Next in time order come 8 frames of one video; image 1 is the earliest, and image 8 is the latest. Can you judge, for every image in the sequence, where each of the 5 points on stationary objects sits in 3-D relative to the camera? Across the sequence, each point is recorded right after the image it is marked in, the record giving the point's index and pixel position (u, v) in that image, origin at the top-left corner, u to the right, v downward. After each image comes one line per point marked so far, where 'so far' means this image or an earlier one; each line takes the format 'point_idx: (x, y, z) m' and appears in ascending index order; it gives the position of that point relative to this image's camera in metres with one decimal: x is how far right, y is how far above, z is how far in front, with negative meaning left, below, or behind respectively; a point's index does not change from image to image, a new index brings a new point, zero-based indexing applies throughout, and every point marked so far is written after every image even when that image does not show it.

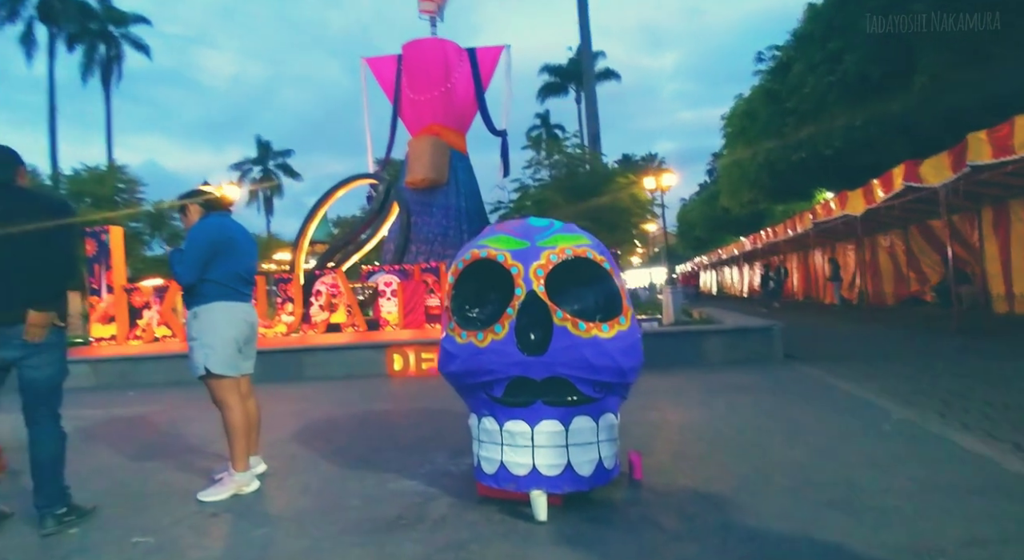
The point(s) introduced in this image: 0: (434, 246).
0: (-2.0, +0.9, +14.3) m
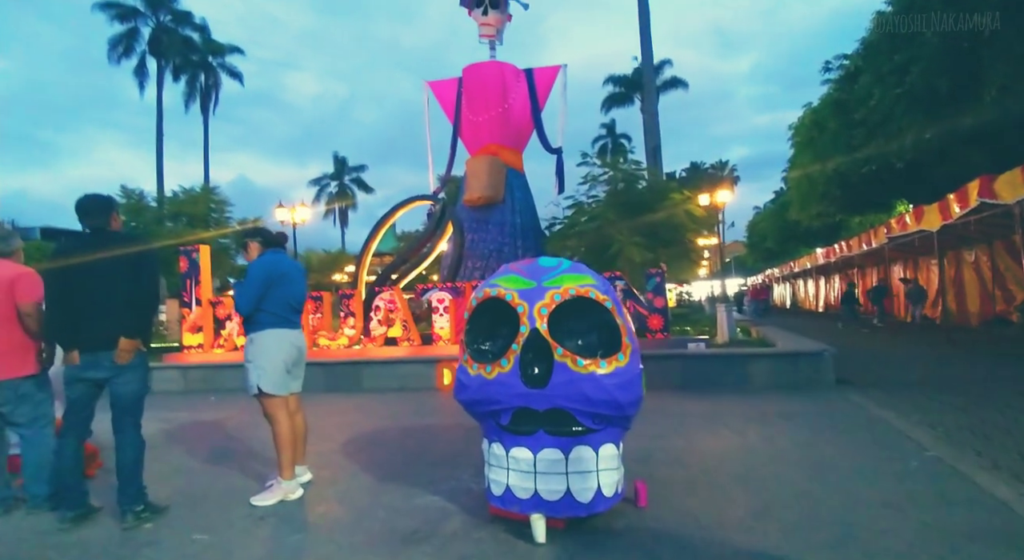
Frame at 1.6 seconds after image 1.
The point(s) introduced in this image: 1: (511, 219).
0: (-0.6, +0.5, +14.7) m
1: (0.0, +1.6, +15.0) m
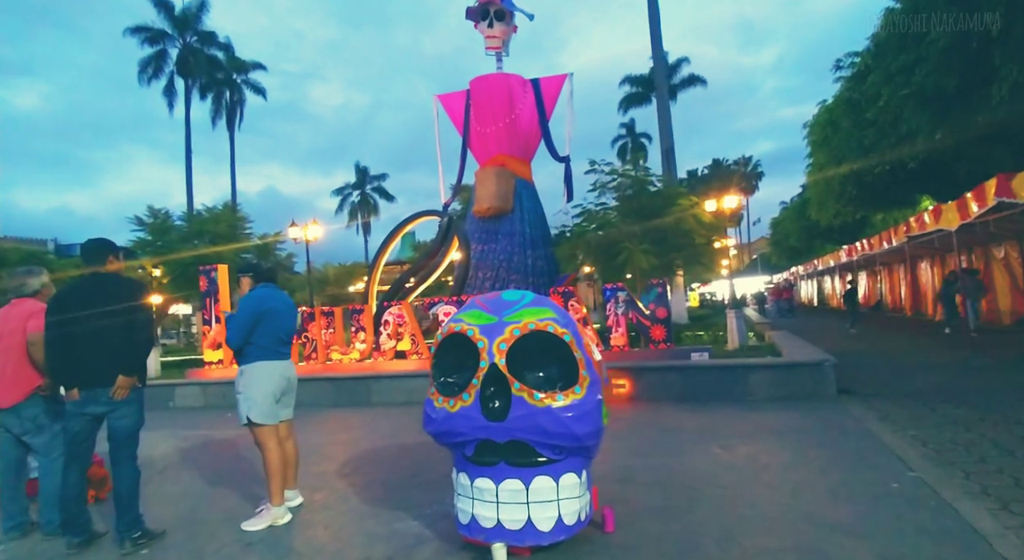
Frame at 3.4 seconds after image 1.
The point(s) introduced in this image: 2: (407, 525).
0: (-0.4, +0.2, +14.9) m
1: (+0.2, +1.3, +15.1) m
2: (-0.8, -1.9, +4.5) m
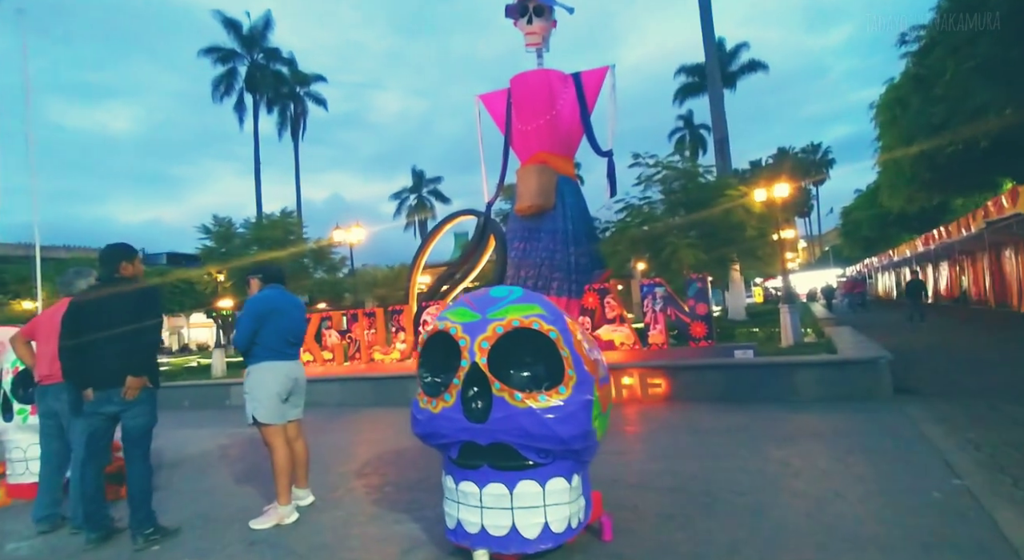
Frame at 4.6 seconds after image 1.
0: (+0.7, +0.2, +14.7) m
1: (+1.3, +1.4, +14.9) m
2: (-0.8, -1.9, +4.4) m
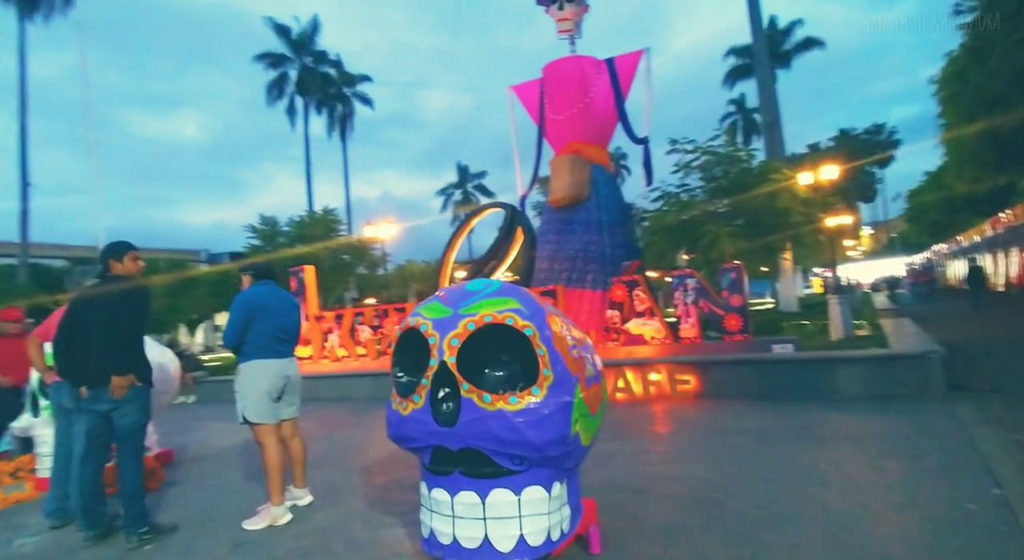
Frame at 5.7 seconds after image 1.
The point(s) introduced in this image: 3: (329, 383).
0: (+1.5, +0.4, +14.3) m
1: (+2.1, +1.6, +14.4) m
2: (-0.9, -1.9, +4.2) m
3: (-3.8, -2.1, +11.9) m
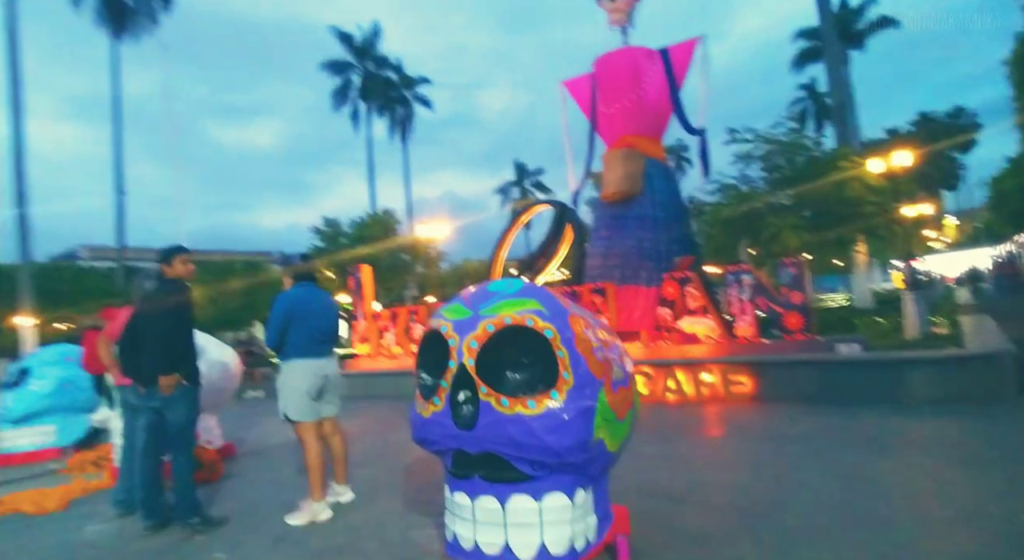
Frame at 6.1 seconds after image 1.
0: (+2.8, +0.5, +14.0) m
1: (+3.4, +1.7, +14.0) m
2: (-0.6, -1.9, +4.3) m
3: (-2.7, -2.1, +12.1) m
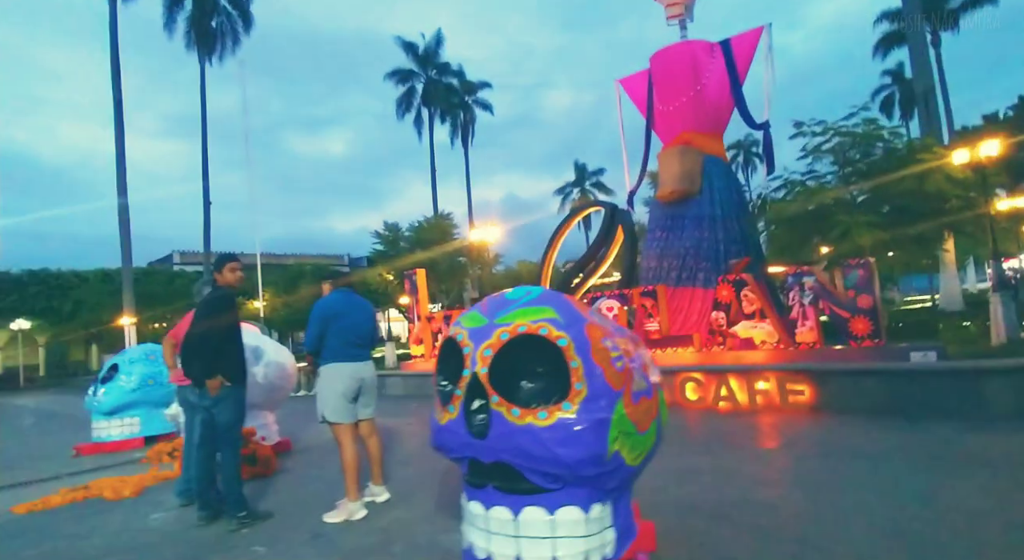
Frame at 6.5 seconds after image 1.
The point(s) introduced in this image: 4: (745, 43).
0: (+4.1, +0.5, +13.6) m
1: (+4.7, +1.6, +13.5) m
2: (-0.4, -1.9, +4.3) m
3: (-1.6, -2.2, +12.3) m
4: (+5.6, +5.7, +13.8) m
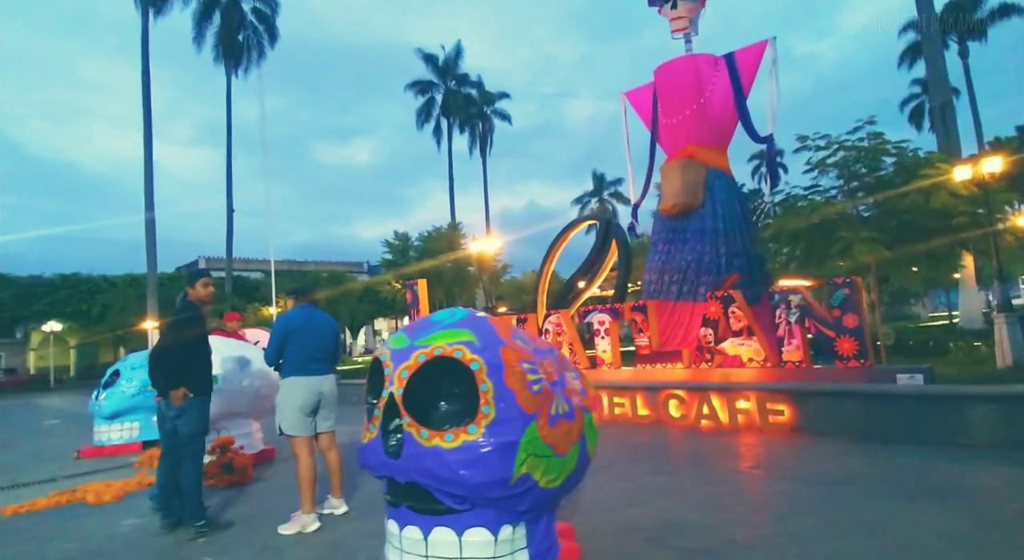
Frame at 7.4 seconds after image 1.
0: (+4.1, +0.1, +13.5) m
1: (+4.7, +1.3, +13.4) m
2: (-0.9, -2.0, +4.3) m
3: (-1.7, -2.4, +12.4) m
4: (+5.6, +5.3, +13.7) m
